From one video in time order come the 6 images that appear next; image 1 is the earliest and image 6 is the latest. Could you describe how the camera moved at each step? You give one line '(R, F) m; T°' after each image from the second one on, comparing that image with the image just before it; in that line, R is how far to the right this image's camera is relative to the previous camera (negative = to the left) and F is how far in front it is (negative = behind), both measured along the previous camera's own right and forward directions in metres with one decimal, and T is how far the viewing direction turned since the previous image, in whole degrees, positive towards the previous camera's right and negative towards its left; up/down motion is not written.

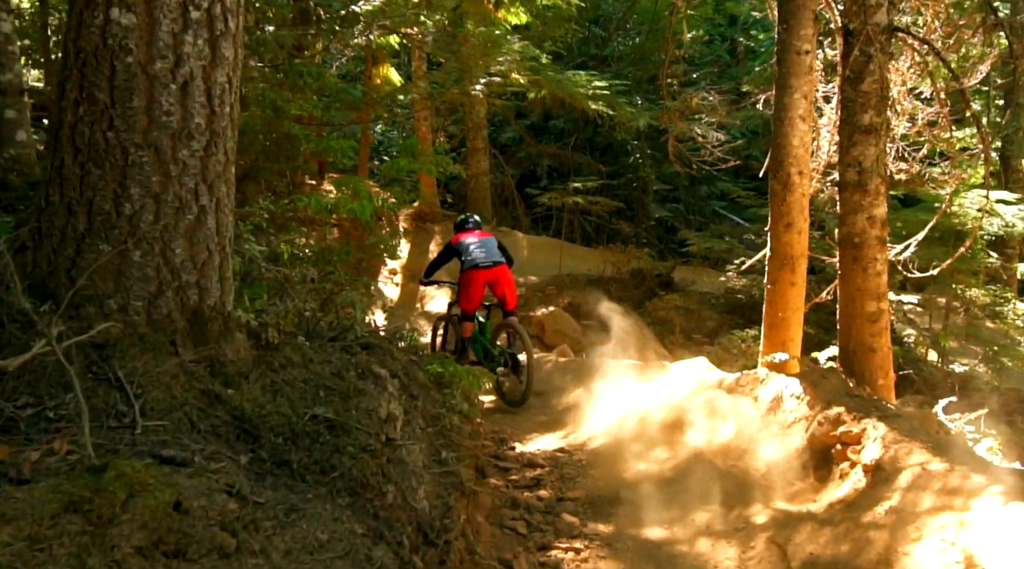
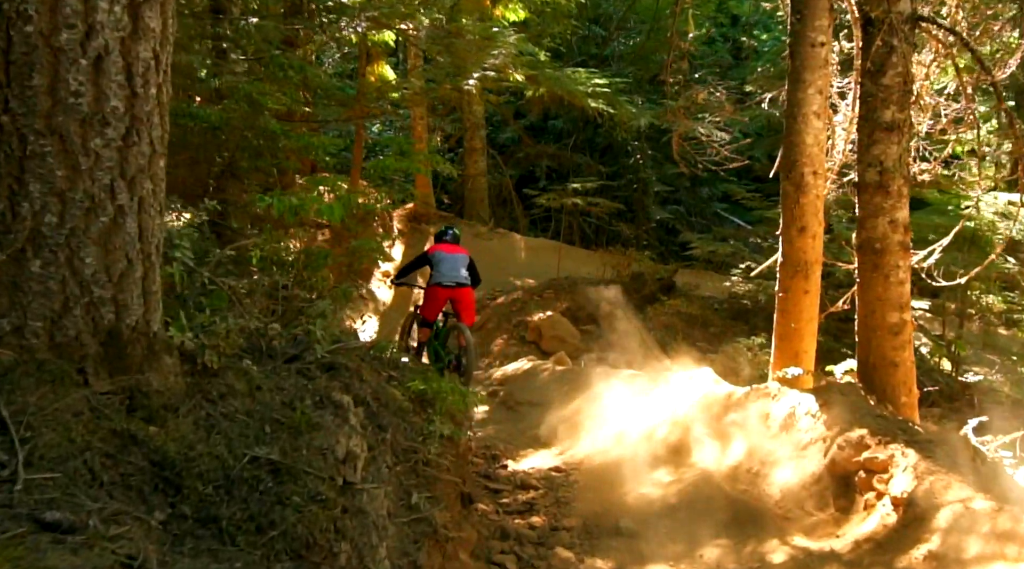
(+0.1, +0.5) m; 0°
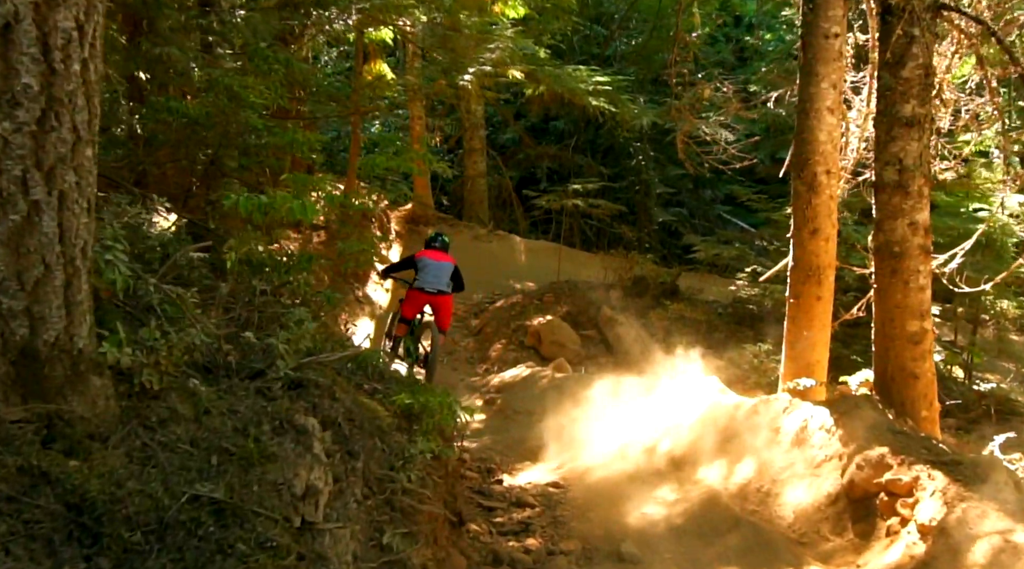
(0.0, +0.4) m; 0°
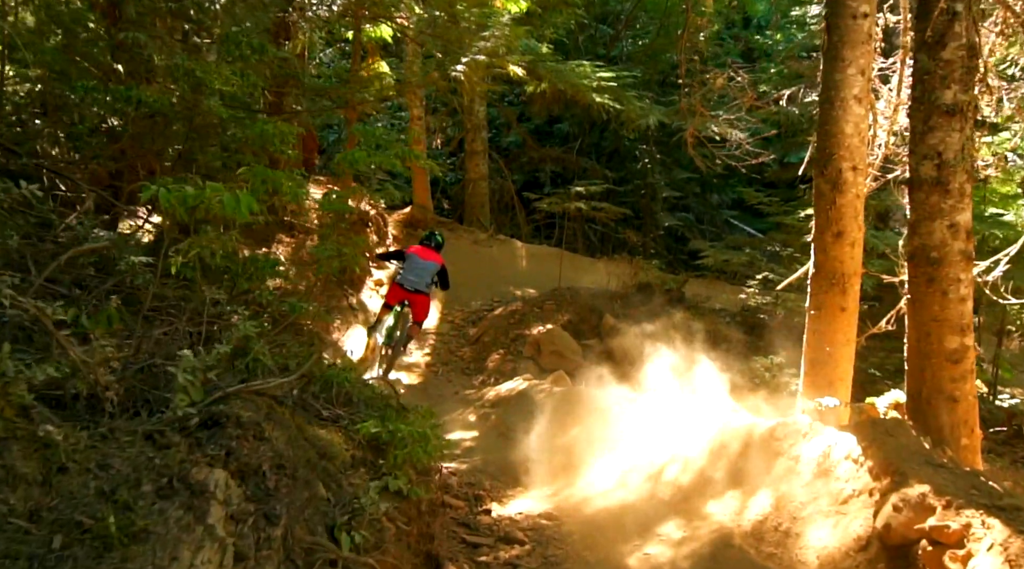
(+0.1, +0.6) m; 0°
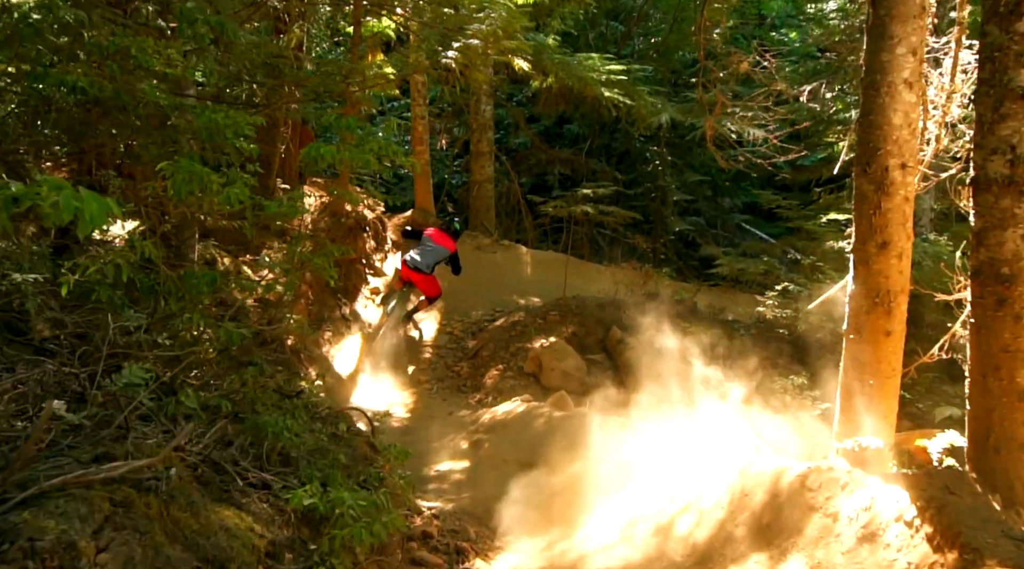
(+0.2, +0.8) m; -1°
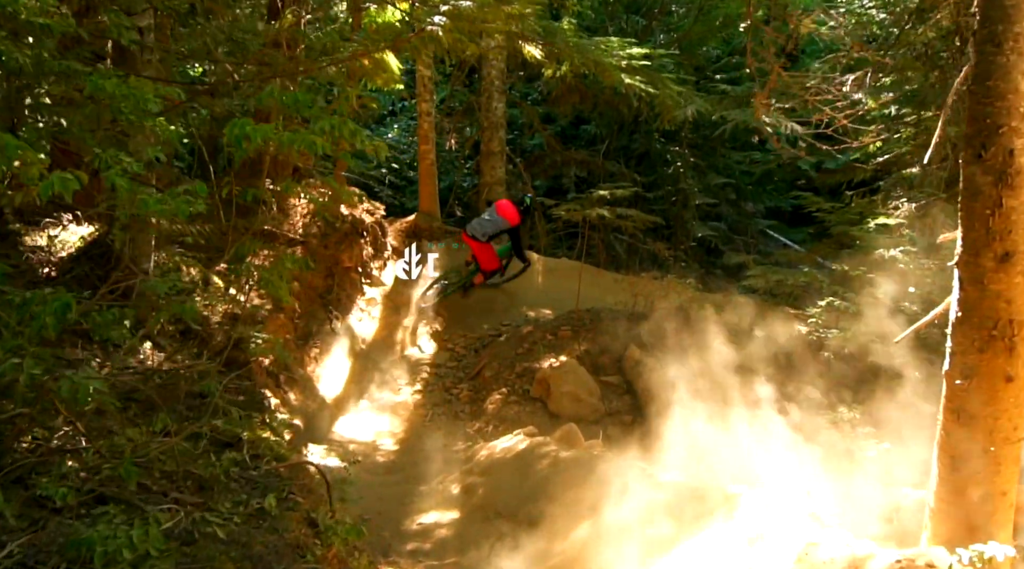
(+0.1, +1.2) m; -1°
